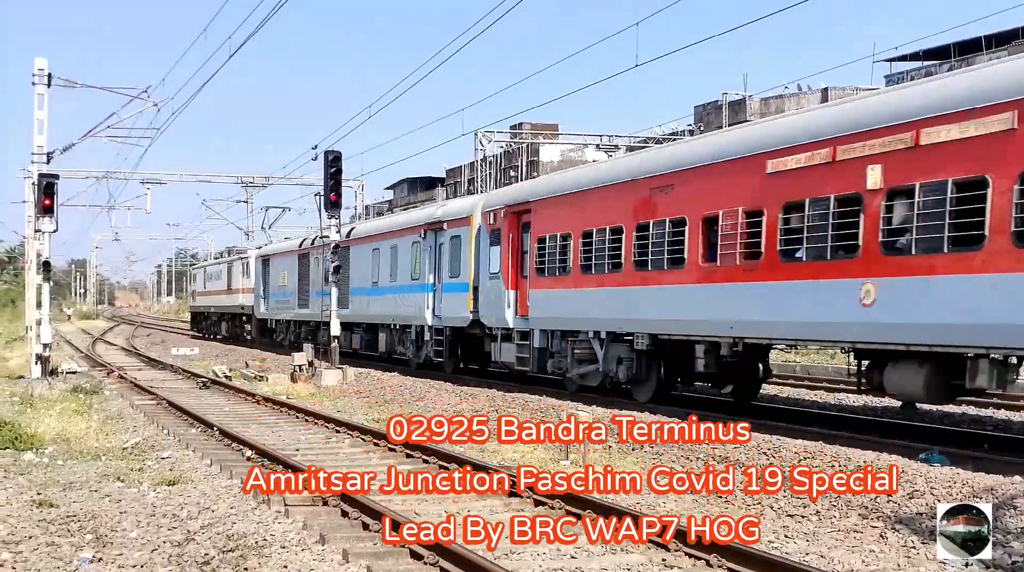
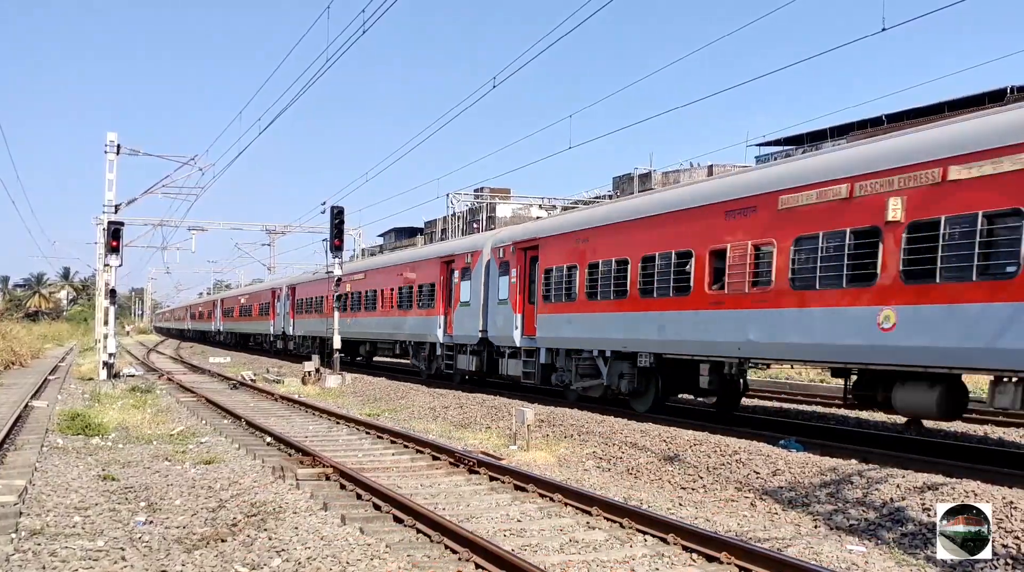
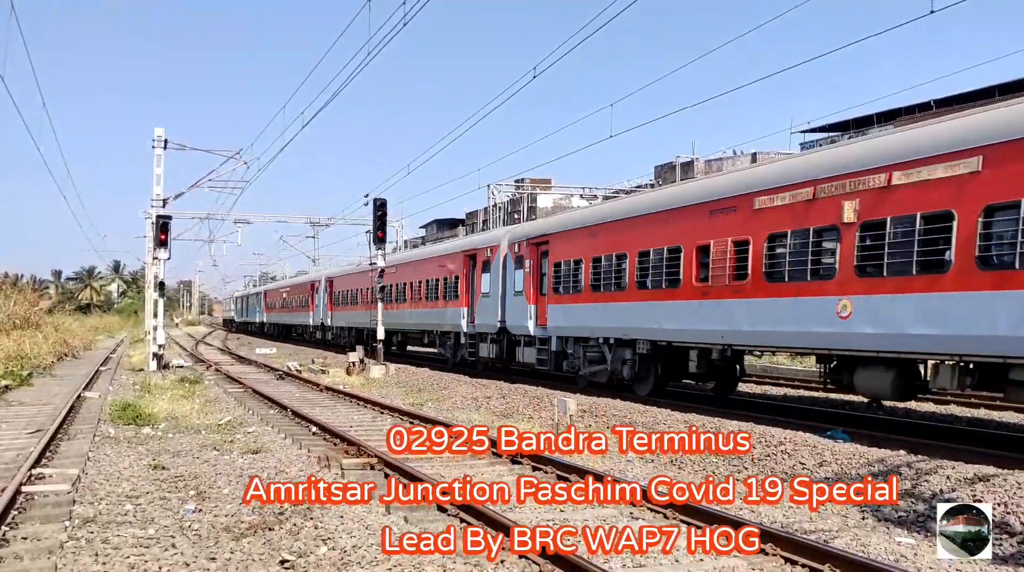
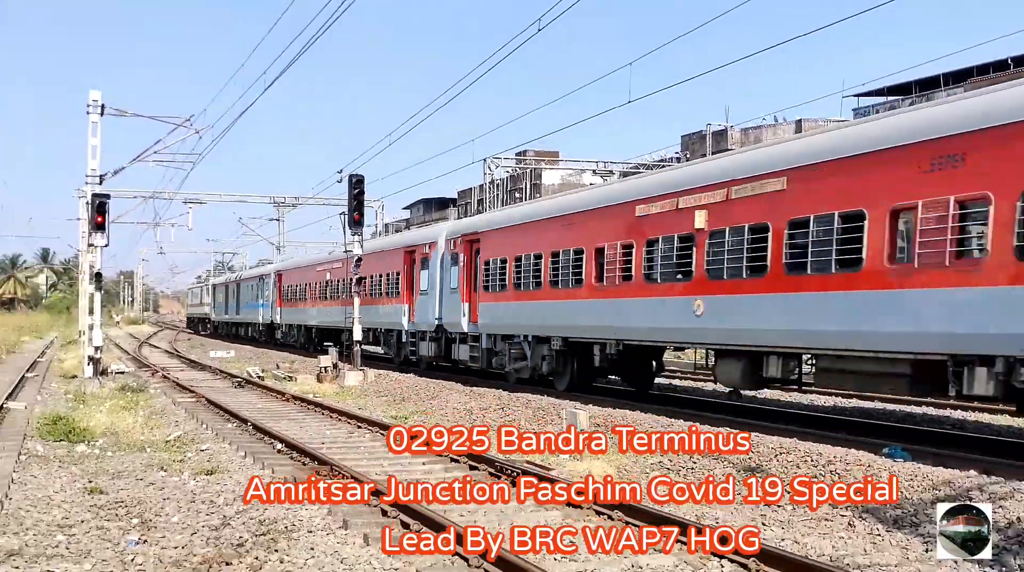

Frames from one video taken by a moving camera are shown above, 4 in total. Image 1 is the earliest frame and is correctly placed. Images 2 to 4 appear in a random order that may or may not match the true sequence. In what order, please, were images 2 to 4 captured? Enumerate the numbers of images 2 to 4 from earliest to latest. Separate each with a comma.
4, 3, 2
